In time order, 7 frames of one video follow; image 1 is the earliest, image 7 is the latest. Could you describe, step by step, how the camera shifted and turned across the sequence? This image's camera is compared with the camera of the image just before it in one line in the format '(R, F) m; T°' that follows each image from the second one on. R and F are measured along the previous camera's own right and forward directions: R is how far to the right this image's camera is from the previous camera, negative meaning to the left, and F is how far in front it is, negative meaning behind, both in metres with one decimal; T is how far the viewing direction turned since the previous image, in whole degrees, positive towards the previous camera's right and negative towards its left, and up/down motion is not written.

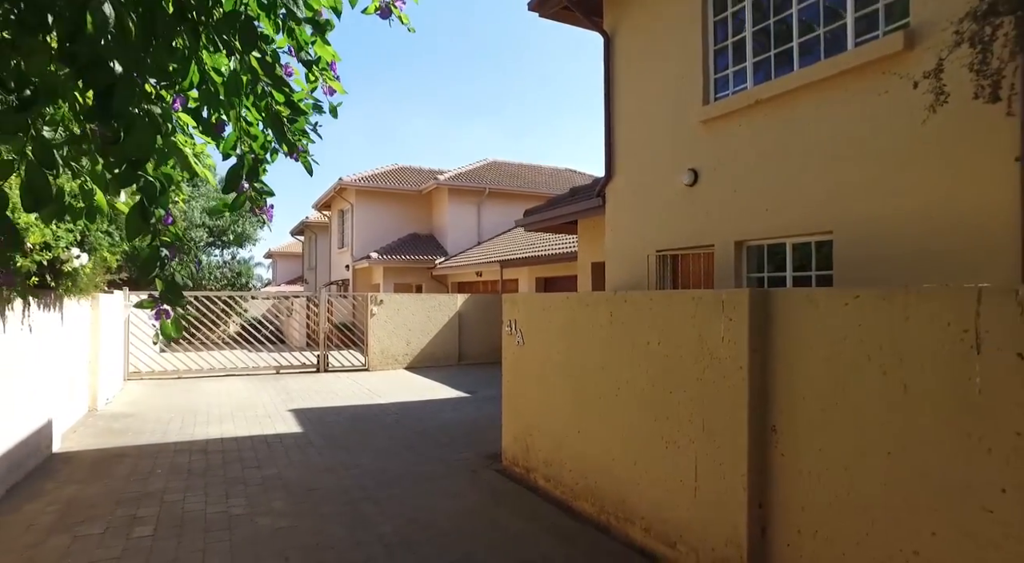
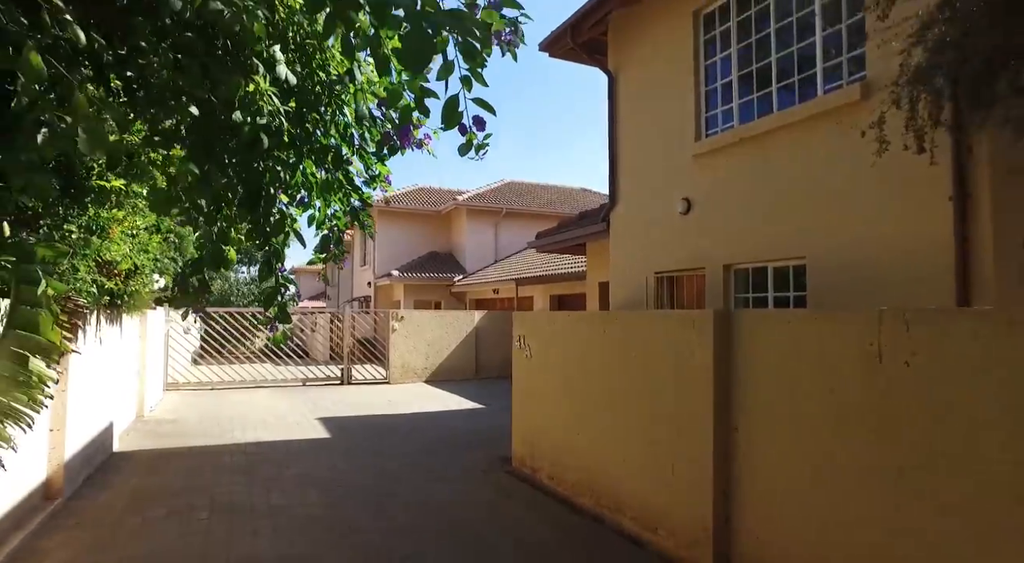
(+0.1, -0.8) m; -2°
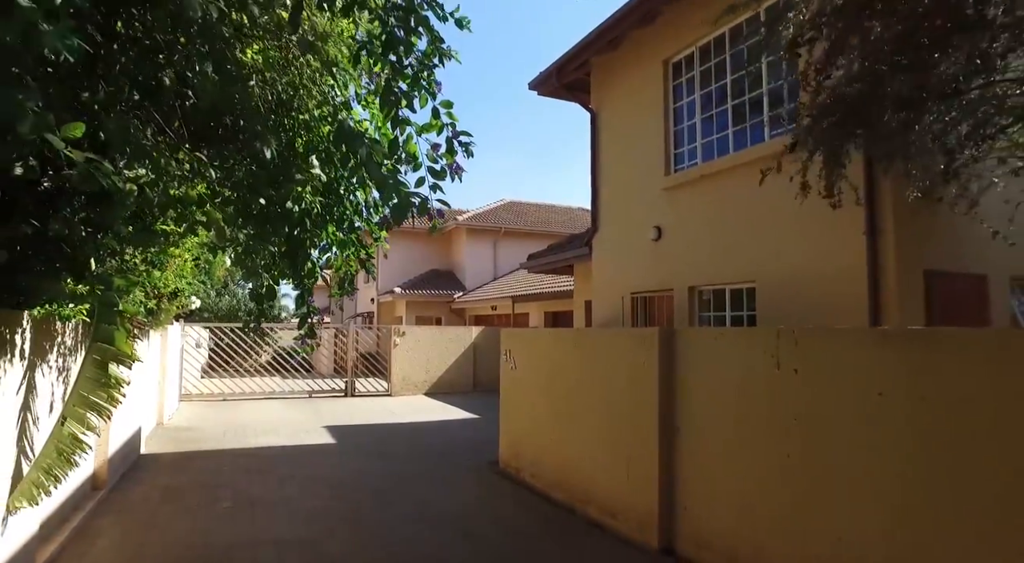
(+0.2, -0.9) m; 0°
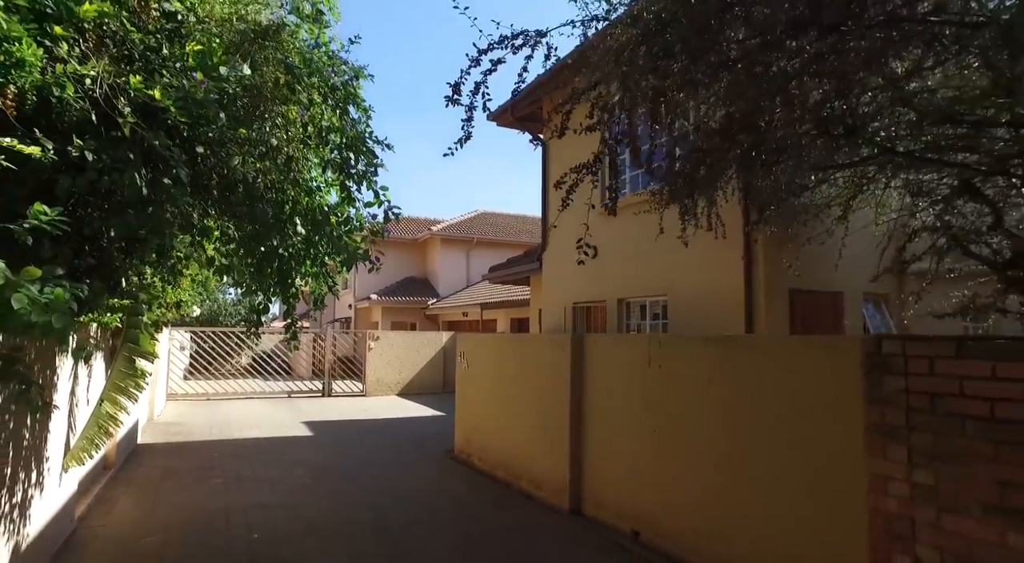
(+0.4, -1.4) m; +2°
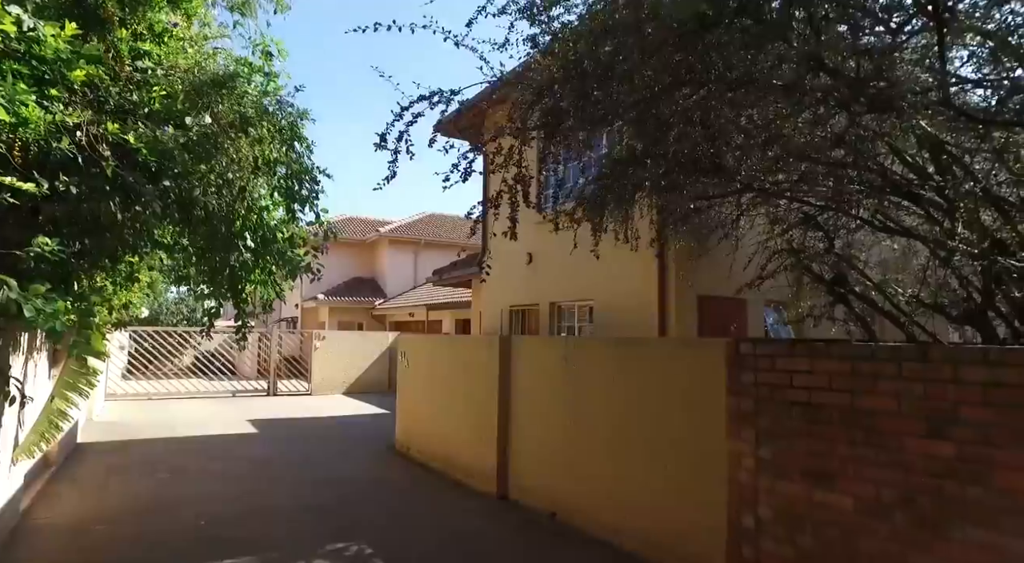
(+0.2, -0.7) m; +4°
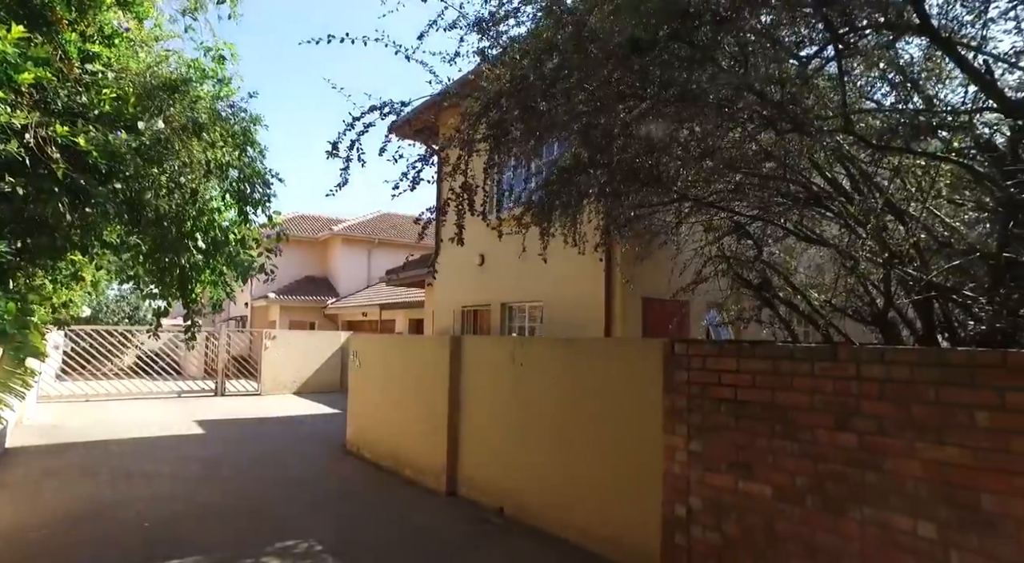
(+0.1, -0.2) m; +4°
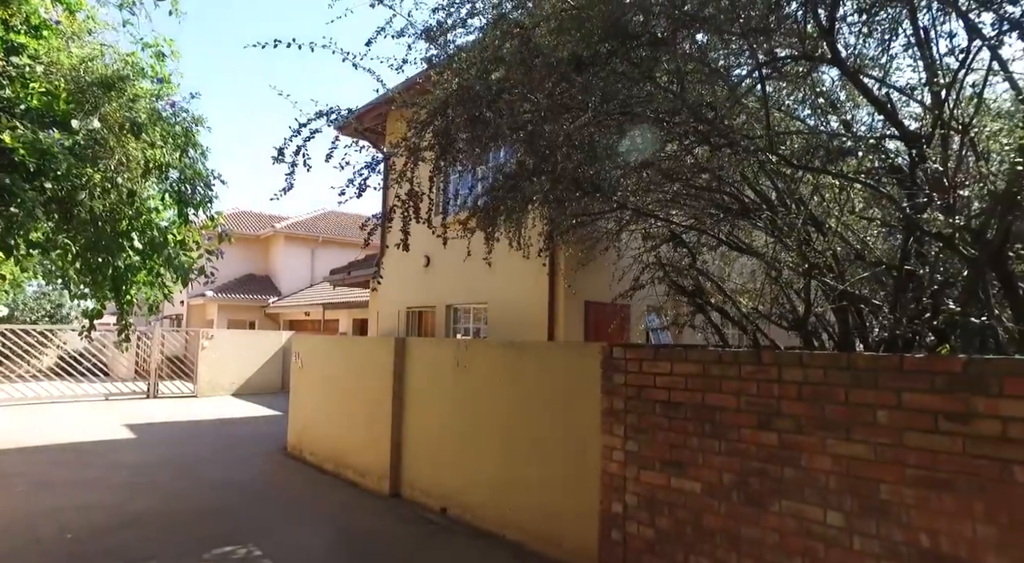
(0.0, -0.1) m; +5°
